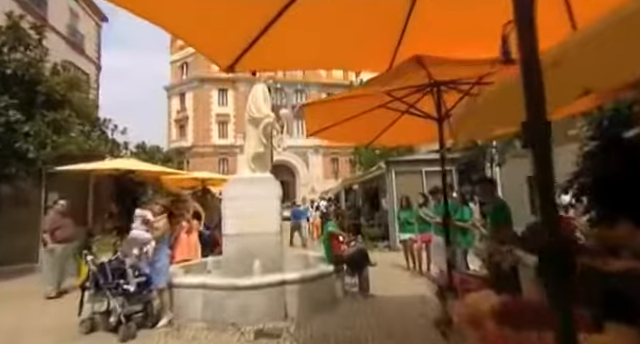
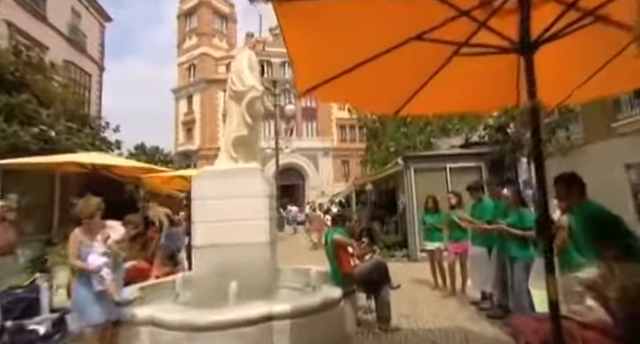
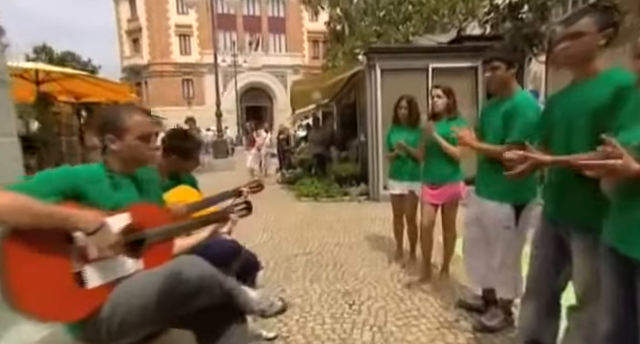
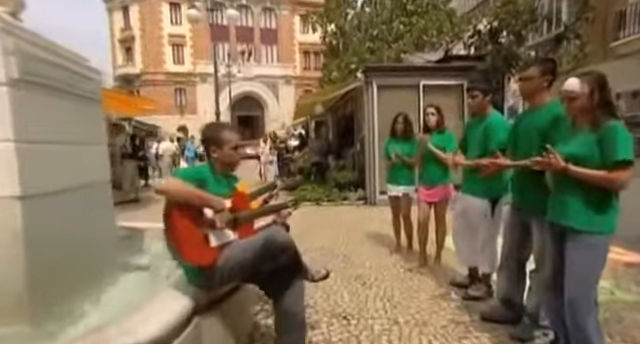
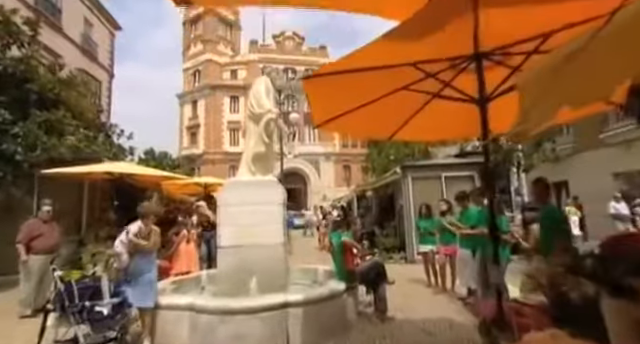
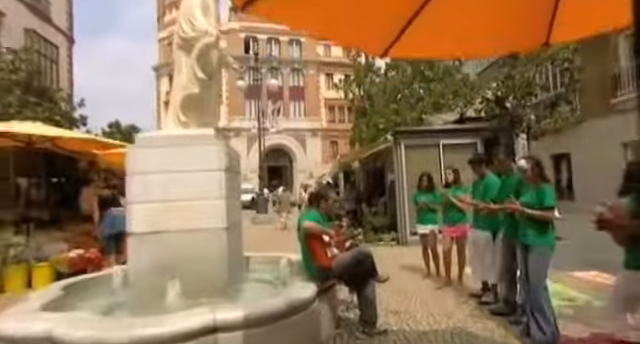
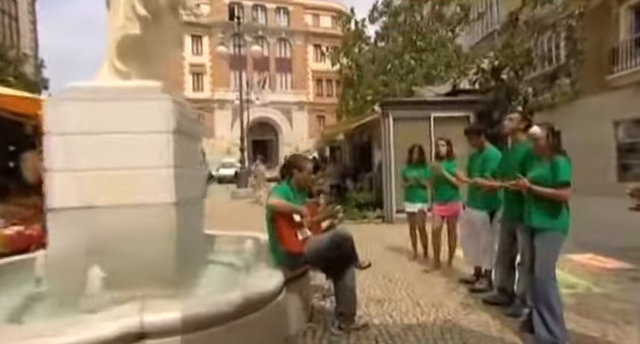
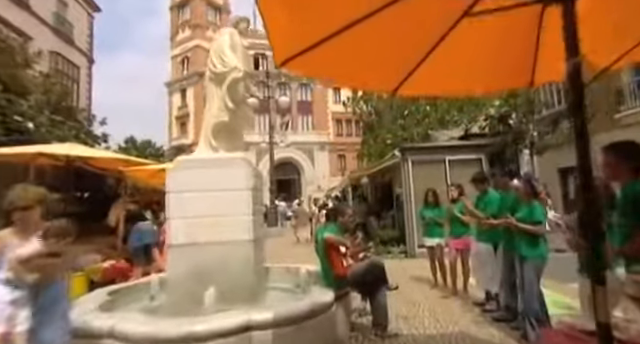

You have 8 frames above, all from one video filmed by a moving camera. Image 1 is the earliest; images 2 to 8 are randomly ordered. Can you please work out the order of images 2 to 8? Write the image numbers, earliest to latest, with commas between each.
5, 2, 8, 6, 7, 4, 3
